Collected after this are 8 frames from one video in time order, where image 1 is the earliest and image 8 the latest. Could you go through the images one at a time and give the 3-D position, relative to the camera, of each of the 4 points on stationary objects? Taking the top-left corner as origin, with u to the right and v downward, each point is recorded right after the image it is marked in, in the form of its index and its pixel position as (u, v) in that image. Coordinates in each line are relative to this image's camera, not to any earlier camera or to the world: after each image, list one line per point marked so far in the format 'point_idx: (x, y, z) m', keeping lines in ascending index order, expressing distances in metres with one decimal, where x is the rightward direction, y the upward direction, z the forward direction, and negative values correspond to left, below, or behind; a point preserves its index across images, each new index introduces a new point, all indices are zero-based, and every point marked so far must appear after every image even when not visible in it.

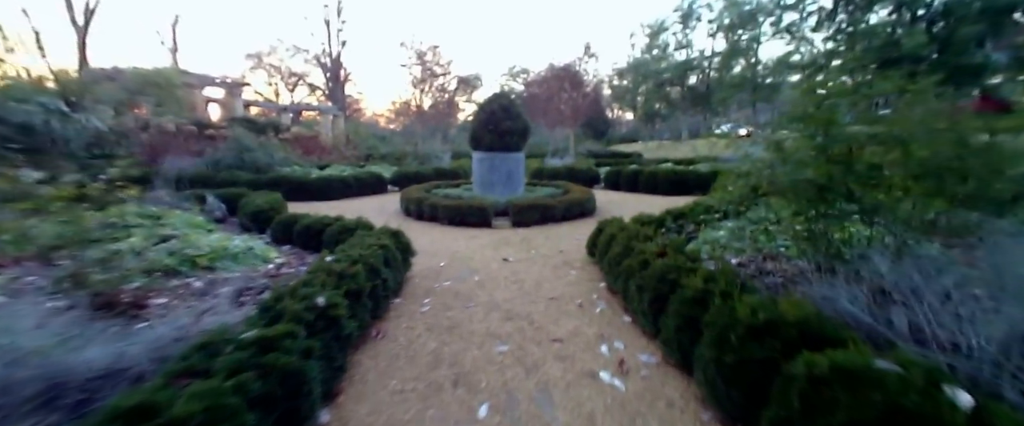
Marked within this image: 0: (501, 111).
0: (-0.2, +1.4, +6.3) m
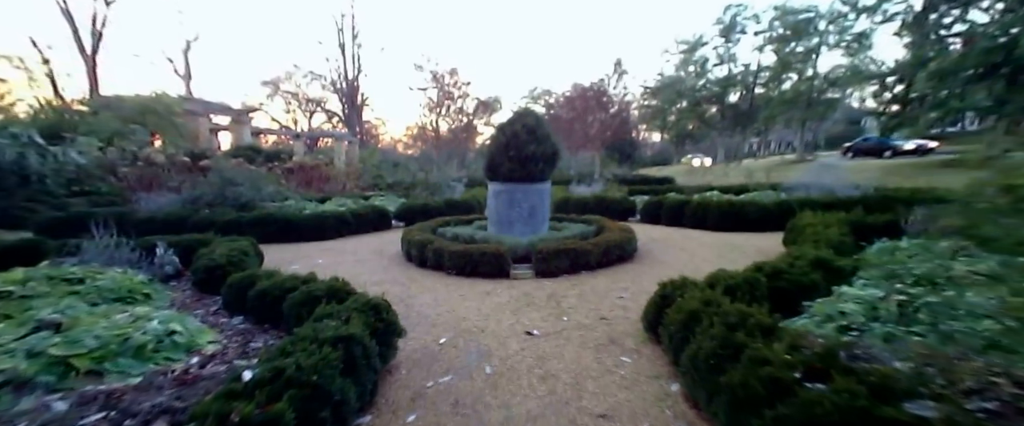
0: (+0.1, +0.9, +5.4) m
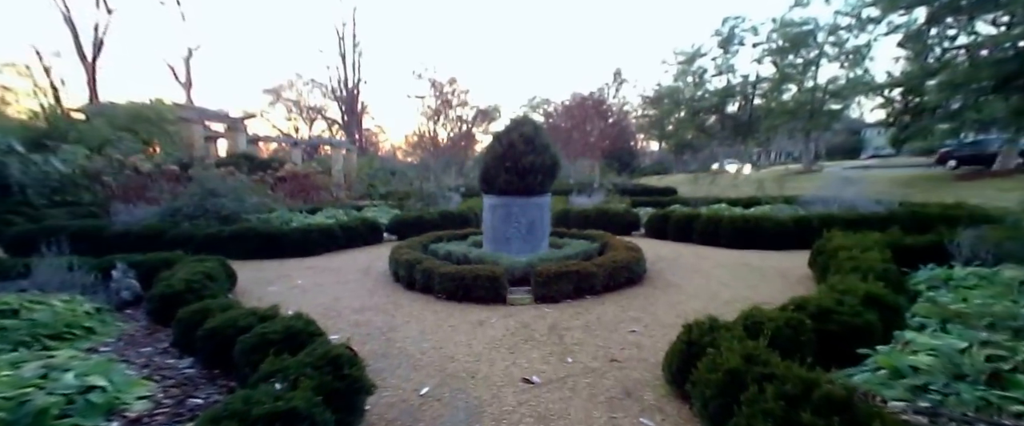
0: (0.0, +0.7, +5.0) m
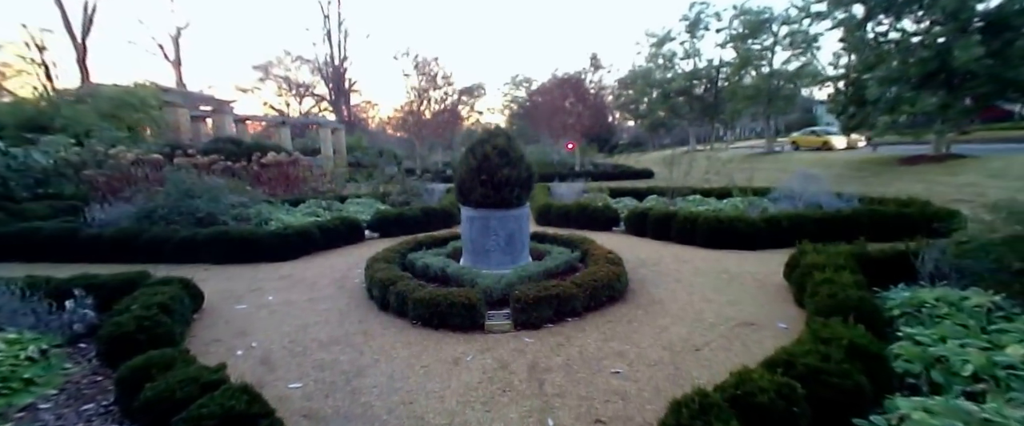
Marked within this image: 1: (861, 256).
0: (-0.1, +0.6, +4.6) m
1: (+3.4, -0.5, +4.1) m
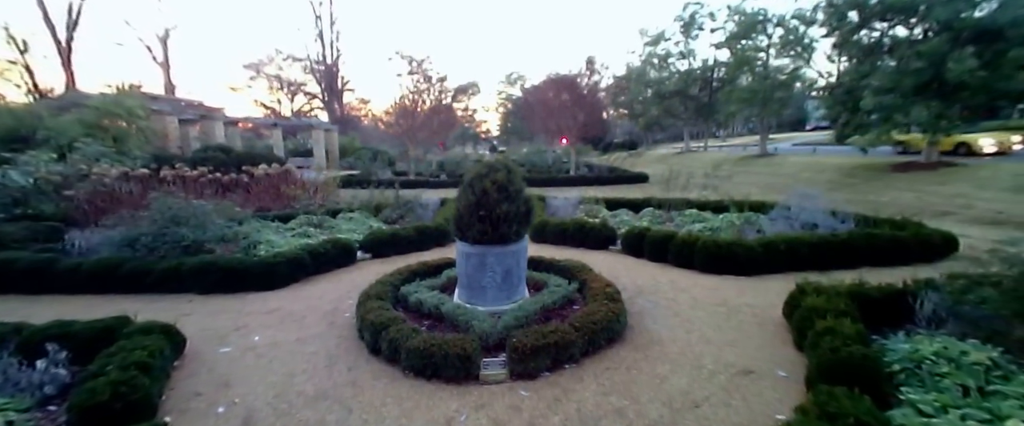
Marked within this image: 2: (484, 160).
0: (-0.2, +0.2, +4.5) m
1: (+3.3, -0.8, +4.0) m
2: (-0.3, +0.6, +4.8) m
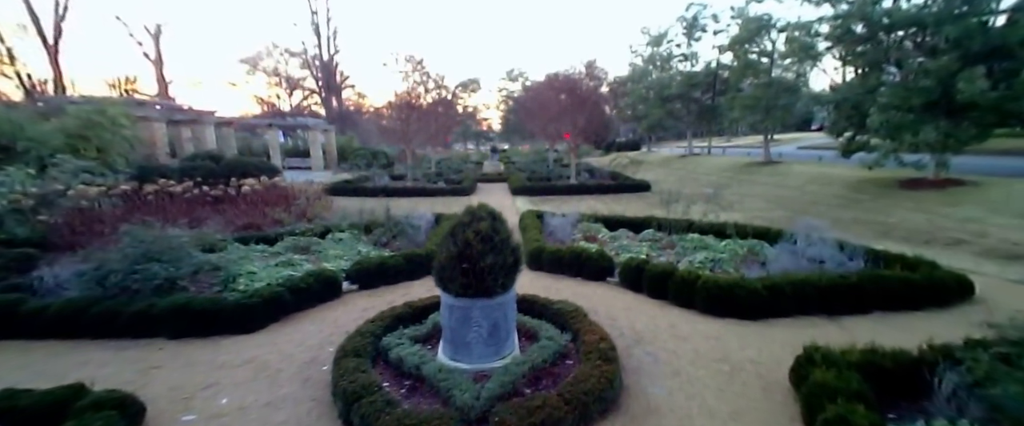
0: (-0.3, -0.3, +4.2) m
1: (+3.2, -1.3, +3.7) m
2: (-0.5, +0.1, +4.4) m
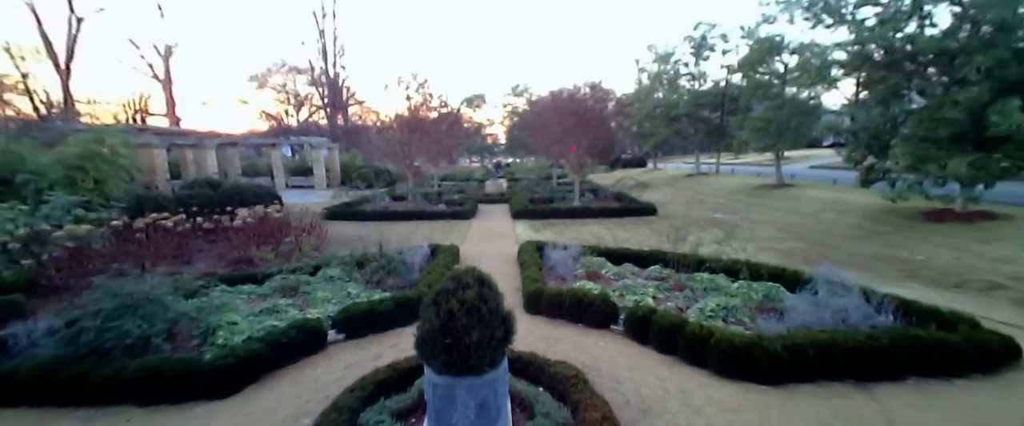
0: (-0.4, -0.9, +3.7) m
1: (+3.1, -1.9, +3.2) m
2: (-0.5, -0.5, +4.0) m
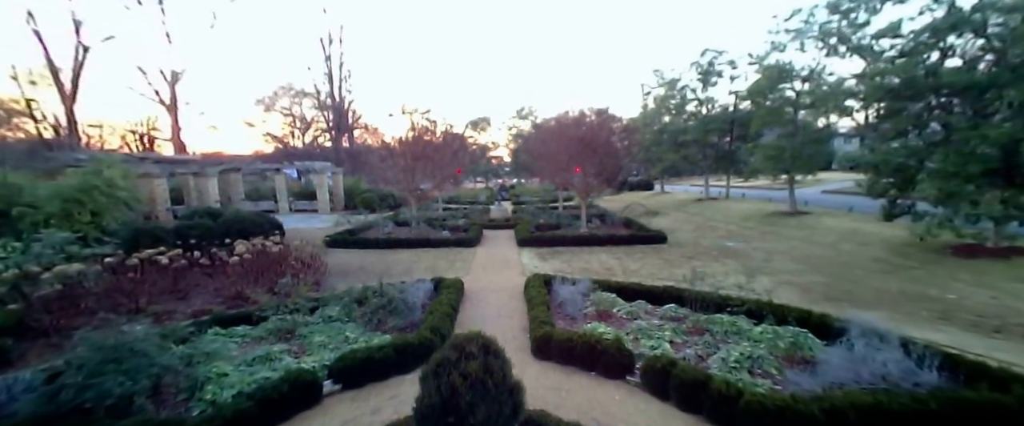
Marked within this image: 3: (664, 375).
0: (-0.3, -1.4, +3.3) m
1: (+3.2, -2.4, +2.7) m
2: (-0.5, -1.0, +3.6) m
3: (+2.0, -2.2, +5.7) m
